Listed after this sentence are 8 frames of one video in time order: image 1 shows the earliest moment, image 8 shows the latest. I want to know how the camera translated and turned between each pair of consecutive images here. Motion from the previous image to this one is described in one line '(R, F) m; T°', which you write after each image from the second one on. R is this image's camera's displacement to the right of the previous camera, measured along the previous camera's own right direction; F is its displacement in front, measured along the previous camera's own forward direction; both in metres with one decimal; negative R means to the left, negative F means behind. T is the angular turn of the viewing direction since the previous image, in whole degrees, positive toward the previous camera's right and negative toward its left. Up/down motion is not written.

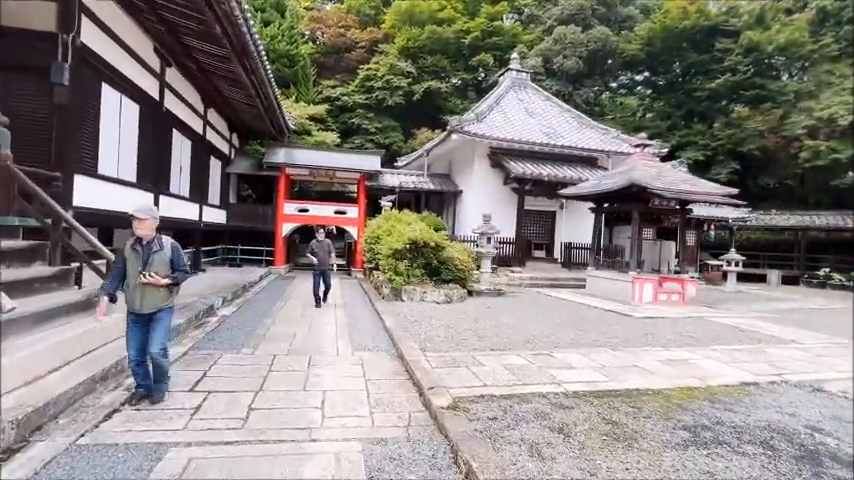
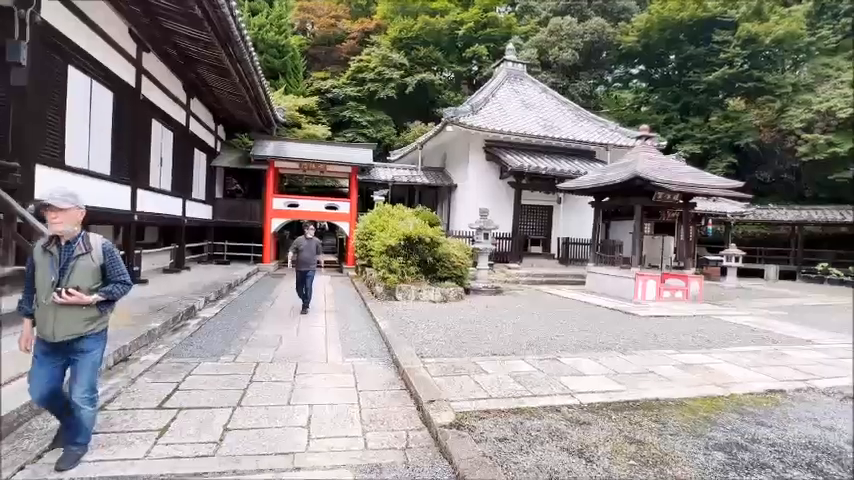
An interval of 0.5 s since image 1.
(-0.1, +0.4) m; +1°
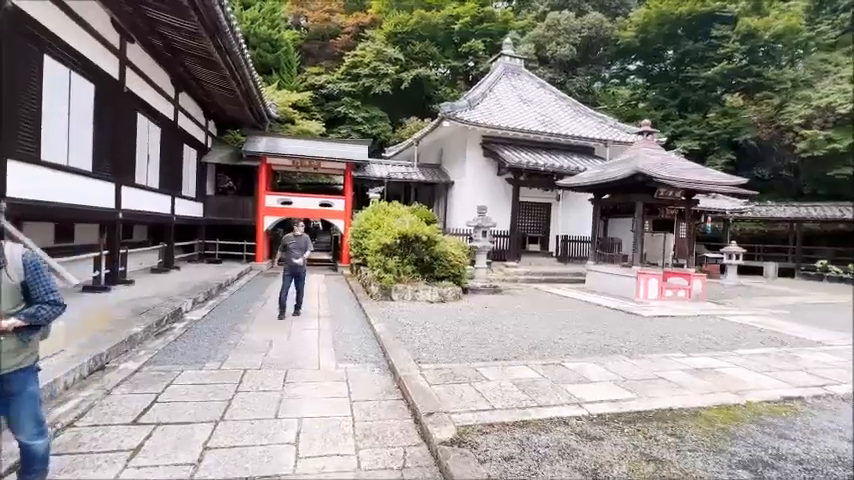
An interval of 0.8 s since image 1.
(0.0, +0.3) m; +1°
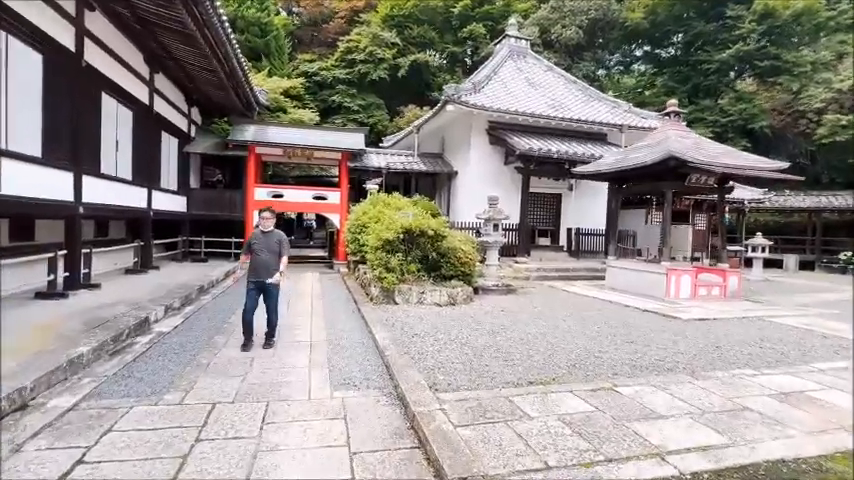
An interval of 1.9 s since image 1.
(-0.2, +1.0) m; 0°
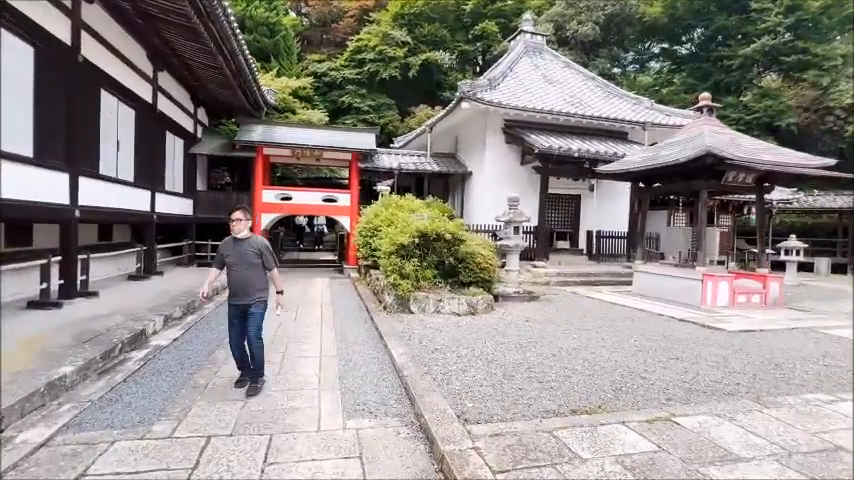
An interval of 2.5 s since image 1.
(-0.1, +0.5) m; -1°
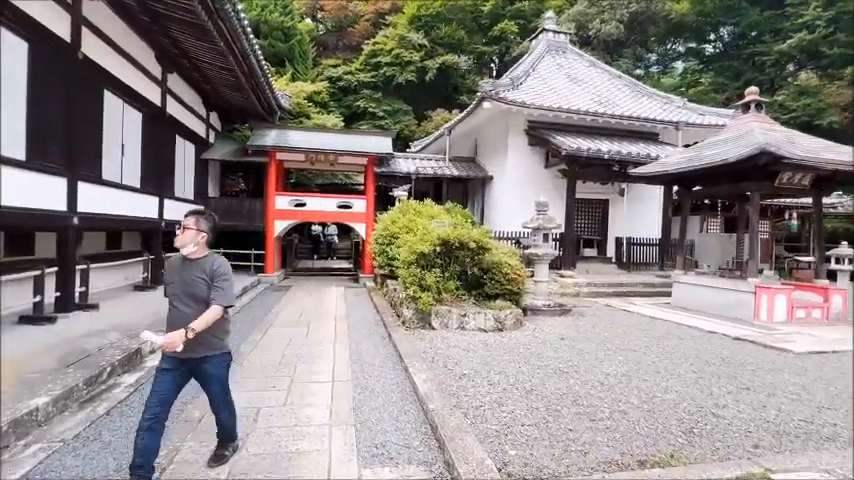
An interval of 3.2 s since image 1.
(-0.1, +0.6) m; -2°
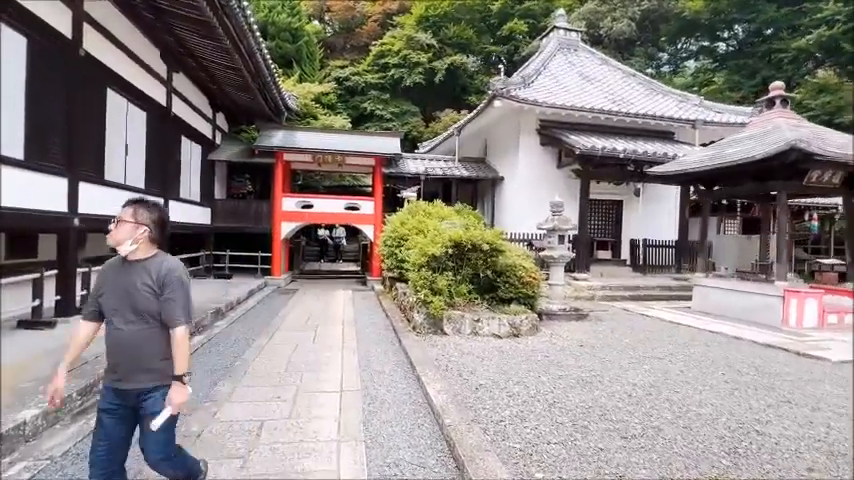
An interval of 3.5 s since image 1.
(-0.1, +0.2) m; -1°
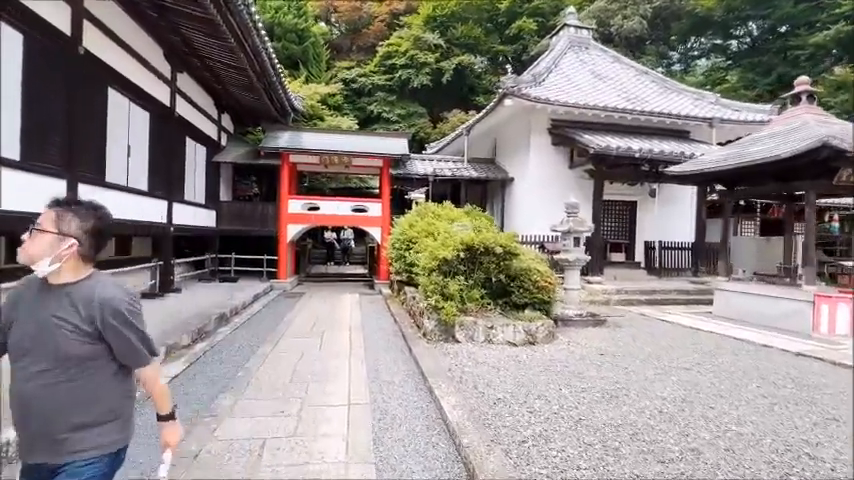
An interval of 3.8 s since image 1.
(-0.1, +0.2) m; -1°
